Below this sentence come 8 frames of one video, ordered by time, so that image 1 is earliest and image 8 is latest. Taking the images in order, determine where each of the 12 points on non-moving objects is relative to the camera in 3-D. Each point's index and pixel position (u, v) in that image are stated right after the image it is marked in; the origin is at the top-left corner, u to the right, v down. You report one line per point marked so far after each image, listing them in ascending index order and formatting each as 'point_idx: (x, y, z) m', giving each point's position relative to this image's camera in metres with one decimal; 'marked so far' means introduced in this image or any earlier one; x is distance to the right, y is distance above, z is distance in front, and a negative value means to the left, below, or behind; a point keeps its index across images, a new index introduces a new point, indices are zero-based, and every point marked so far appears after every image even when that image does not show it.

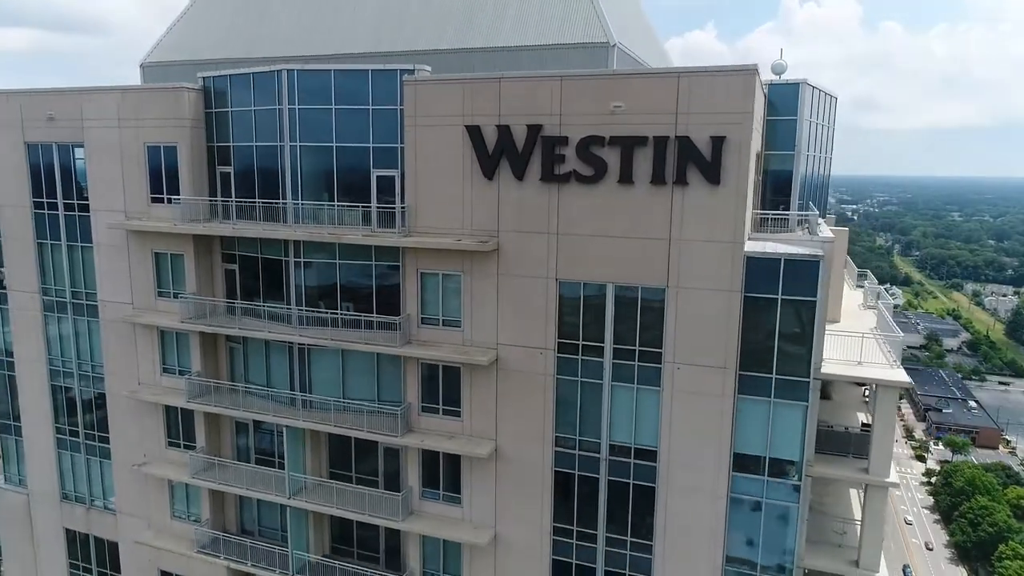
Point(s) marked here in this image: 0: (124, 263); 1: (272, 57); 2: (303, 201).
0: (-4.5, +0.3, +8.2) m
1: (-3.1, +2.5, +8.3) m
2: (-2.2, +0.9, +7.4) m
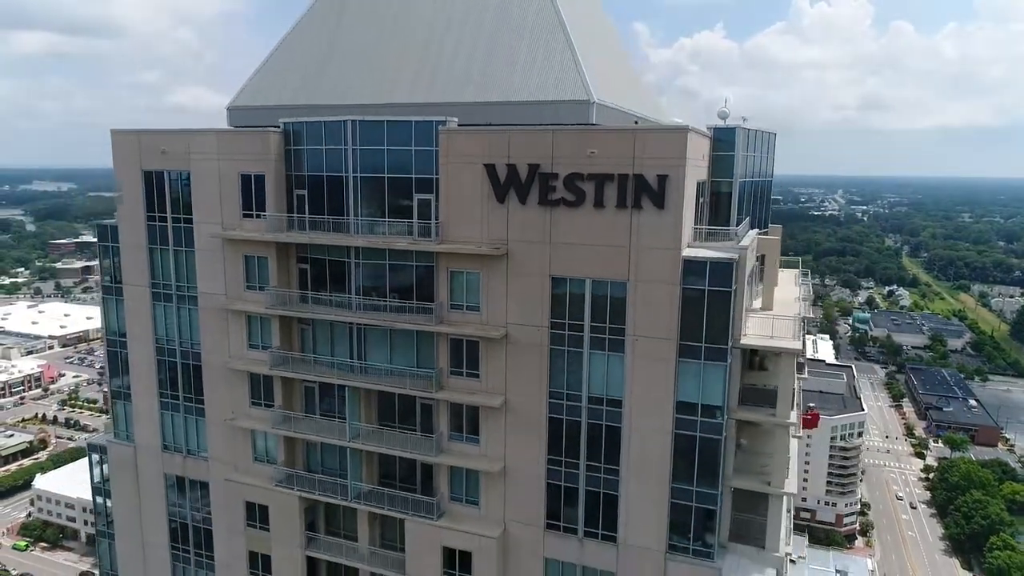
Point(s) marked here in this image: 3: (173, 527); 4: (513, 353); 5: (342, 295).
0: (-4.4, +0.4, +10.7) m
1: (-3.0, +2.6, +10.7) m
2: (-2.1, +1.0, +9.9) m
3: (-5.8, -4.0, +12.0) m
4: (0.0, -0.8, +9.2) m
5: (-2.4, -0.1, +10.2) m
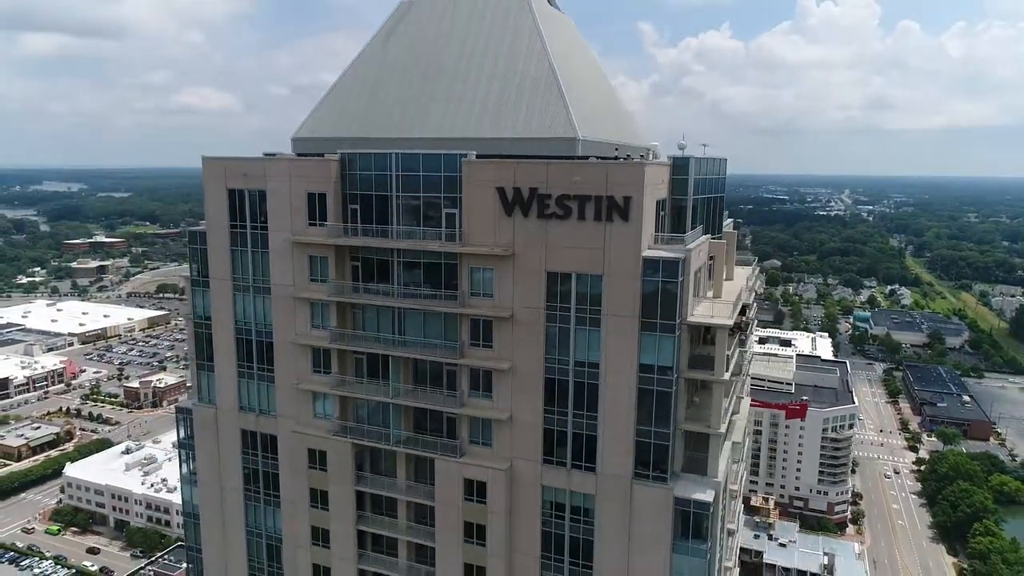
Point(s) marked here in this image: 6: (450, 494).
0: (-4.3, +0.5, +13.7) m
1: (-2.9, +2.7, +13.7) m
2: (-2.0, +1.1, +12.9) m
3: (-5.7, -3.9, +15.0) m
4: (+0.1, -0.7, +12.2) m
5: (-2.3, 0.0, +13.2) m
6: (-1.1, -3.8, +13.0) m
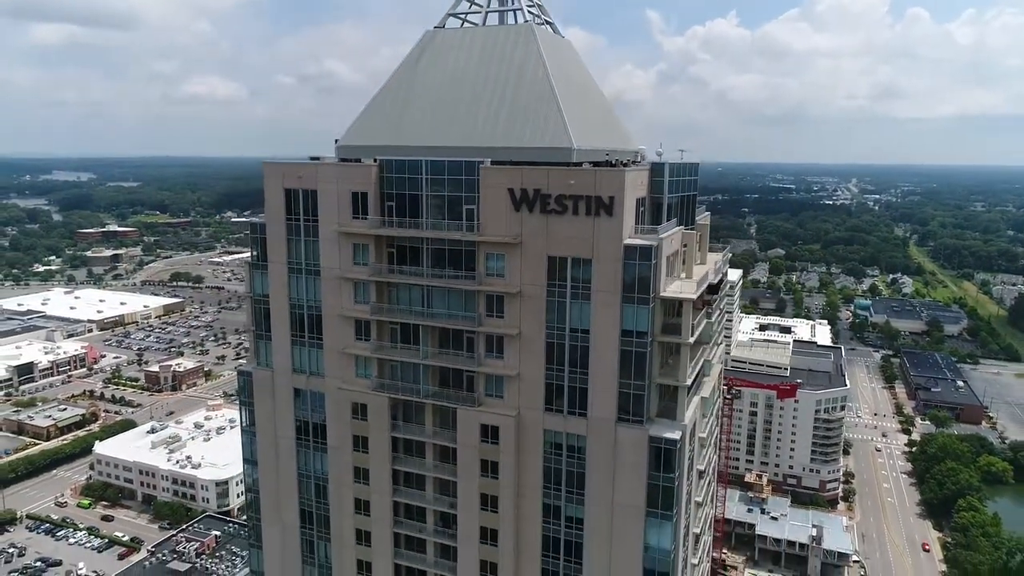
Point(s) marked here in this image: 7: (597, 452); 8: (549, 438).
0: (-4.1, +0.9, +16.6) m
1: (-2.7, +3.1, +16.6) m
2: (-1.8, +1.5, +15.7) m
3: (-5.5, -3.5, +18.0) m
4: (+0.3, -0.3, +15.1) m
5: (-2.2, +0.4, +16.1) m
6: (-0.9, -3.4, +15.9) m
7: (+1.8, -3.5, +15.0) m
8: (+0.8, -3.3, +15.4) m
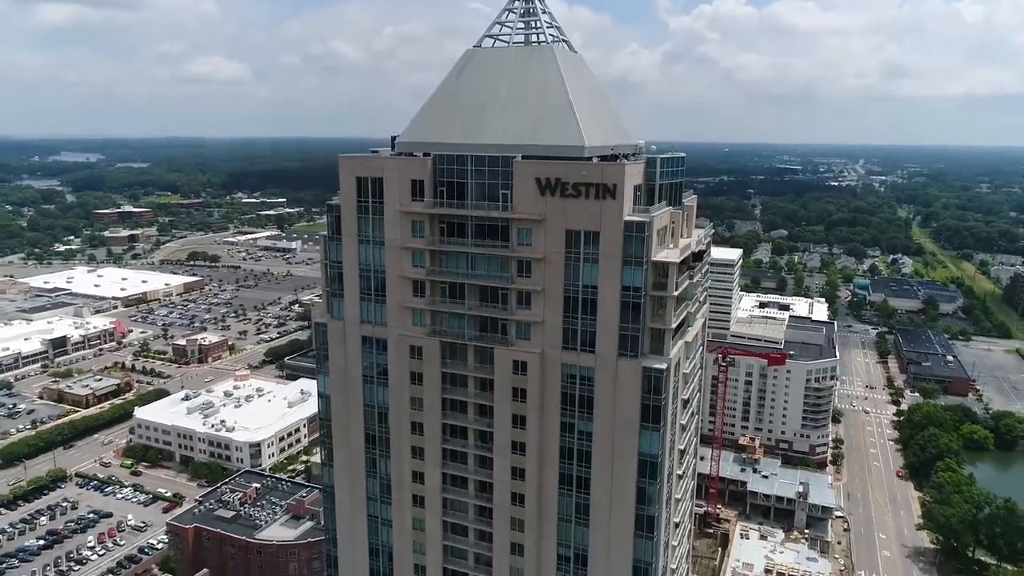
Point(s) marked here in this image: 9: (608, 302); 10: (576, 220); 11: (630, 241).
0: (-3.4, +1.9, +21.1) m
1: (-2.0, +4.1, +21.0) m
2: (-1.1, +2.5, +20.2) m
3: (-4.7, -2.4, +22.6) m
4: (+1.0, +0.6, +19.6) m
5: (-1.4, +1.4, +20.5) m
6: (-0.2, -2.4, +20.5) m
7: (+2.5, -2.6, +19.6) m
8: (+1.5, -2.3, +20.0) m
9: (+2.6, -0.4, +19.1) m
10: (+1.7, +1.8, +19.0) m
11: (+3.1, +1.3, +18.6) m
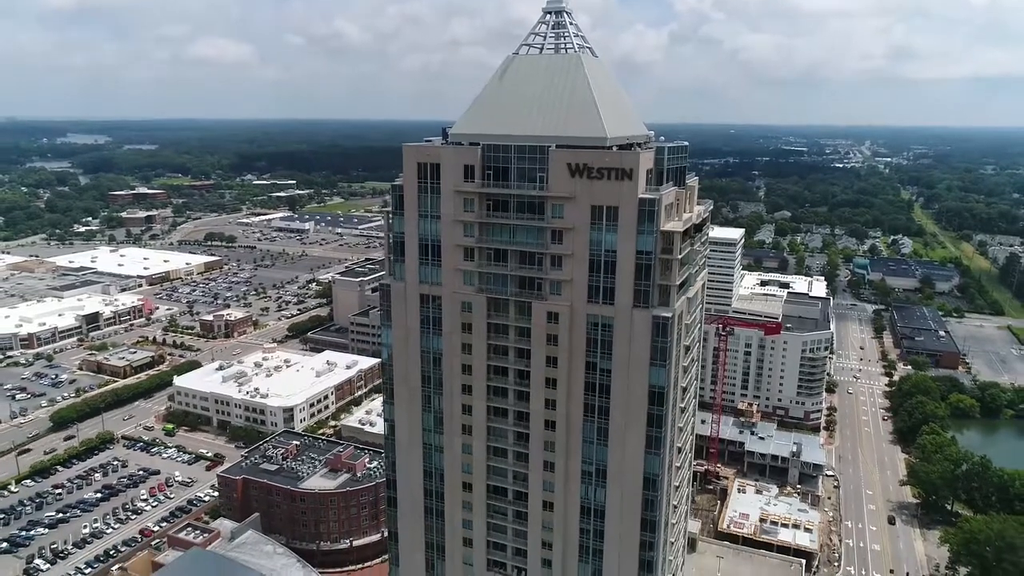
0: (-2.2, +3.2, +25.7) m
1: (-0.8, +5.4, +25.6) m
2: (+0.1, +3.7, +24.8) m
3: (-3.5, -1.1, +27.4) m
4: (+2.2, +1.8, +24.2) m
5: (-0.2, +2.6, +25.2) m
6: (+1.0, -1.2, +25.2) m
7: (+3.7, -1.3, +24.3) m
8: (+2.7, -1.1, +24.7) m
9: (+3.8, +0.8, +23.7) m
10: (+3.0, +3.0, +23.6) m
11: (+4.3, +2.5, +23.2) m
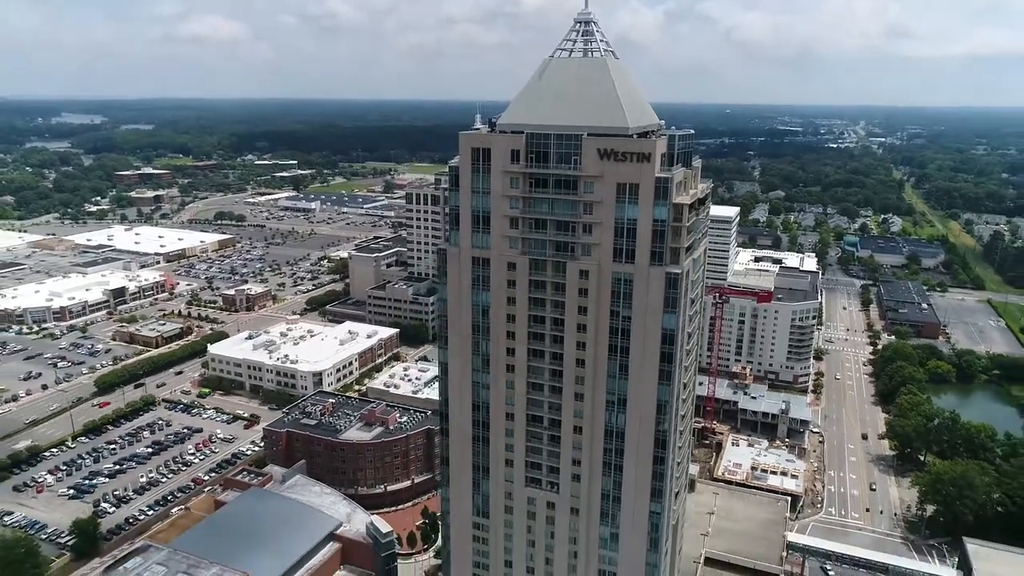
0: (-0.5, +4.8, +31.3) m
1: (+0.9, +7.0, +31.1) m
2: (+1.8, +5.3, +30.4) m
3: (-1.9, +0.5, +33.1) m
4: (+3.9, +3.5, +29.9) m
5: (+1.5, +4.3, +30.8) m
6: (+2.7, +0.5, +30.9) m
7: (+5.4, +0.3, +30.1) m
8: (+4.4, +0.5, +30.4) m
9: (+5.5, +2.4, +29.4) m
10: (+4.6, +4.6, +29.2) m
11: (+6.0, +4.0, +28.9) m
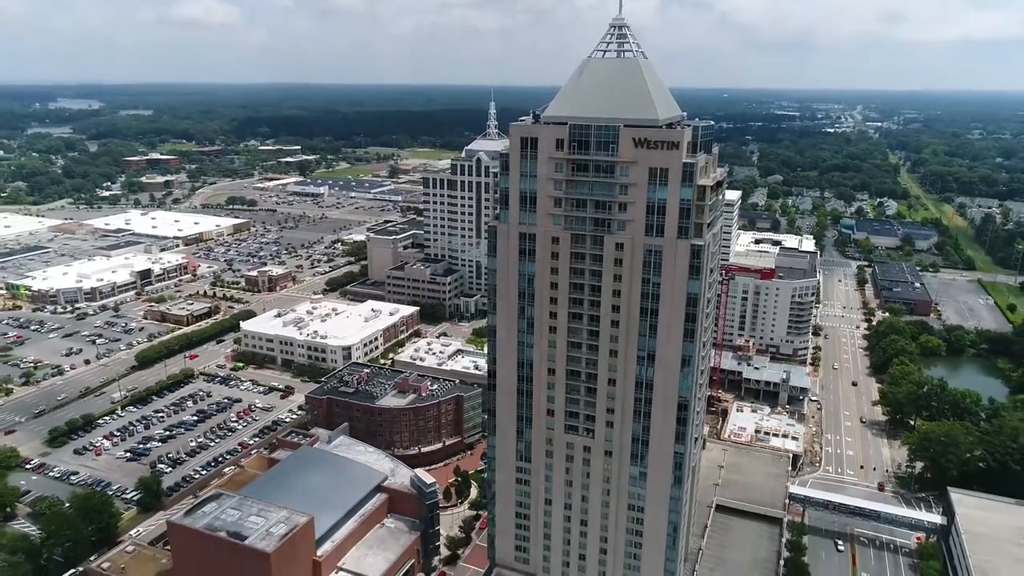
0: (+1.7, +6.3, +36.0) m
1: (+3.1, +8.5, +35.8) m
2: (+4.1, +6.8, +35.1) m
3: (+0.4, +2.1, +37.9) m
4: (+6.1, +4.9, +34.7) m
5: (+3.7, +5.8, +35.6) m
6: (+4.9, +2.0, +35.8) m
7: (+7.7, +1.7, +34.9) m
8: (+6.7, +2.0, +35.3) m
9: (+7.8, +3.9, +34.3) m
10: (+6.9, +6.1, +34.0) m
11: (+8.3, +5.5, +33.7) m
